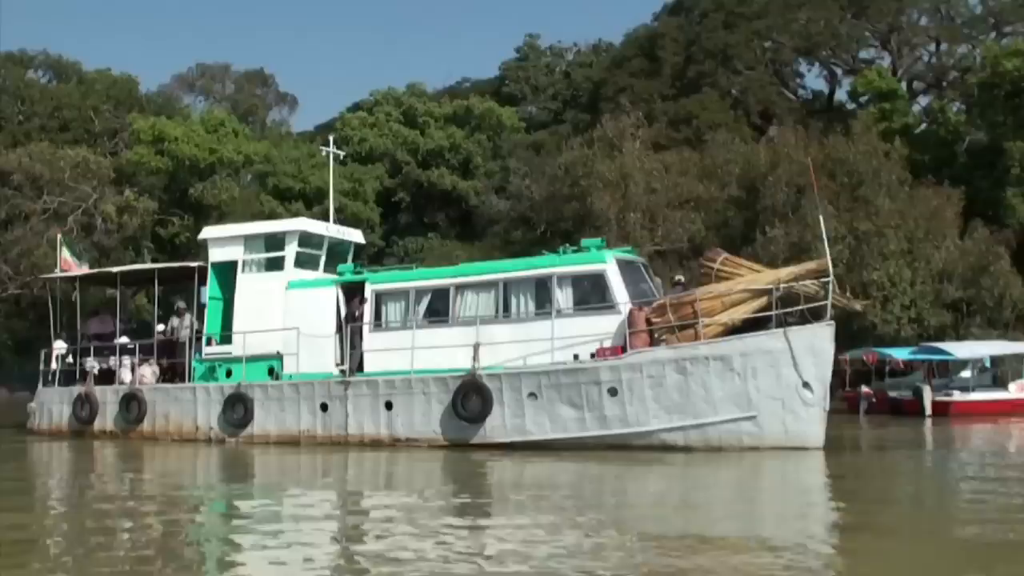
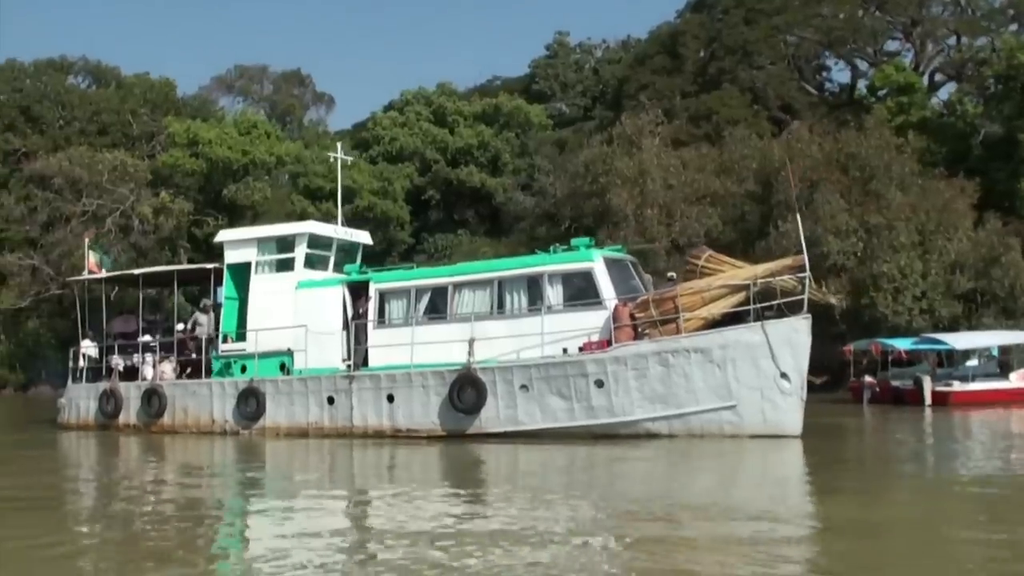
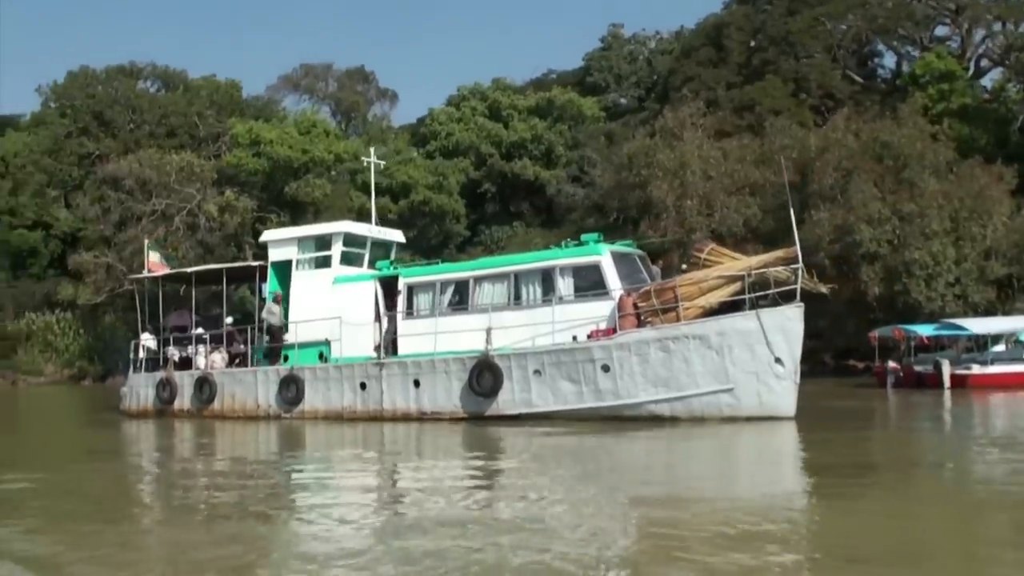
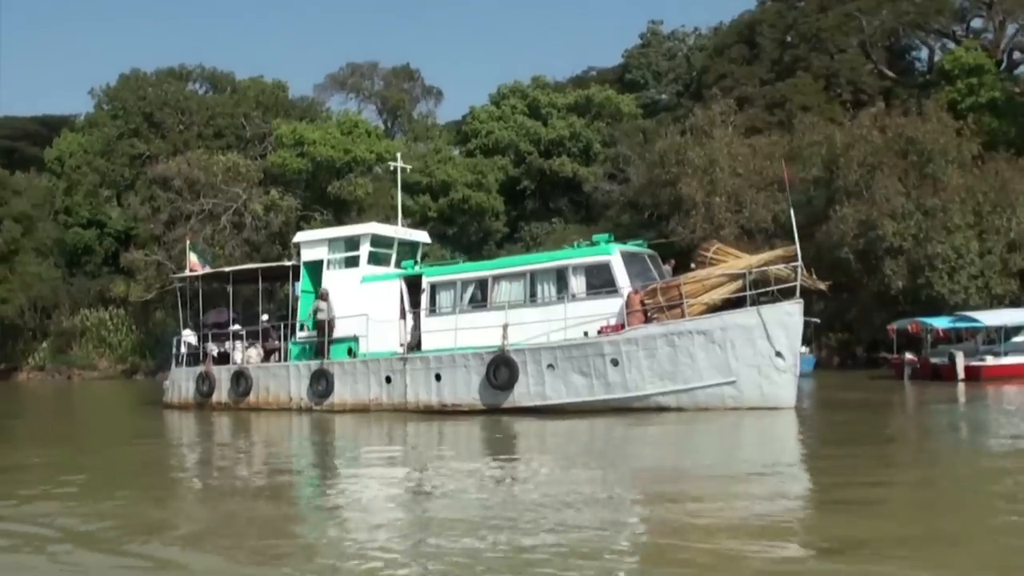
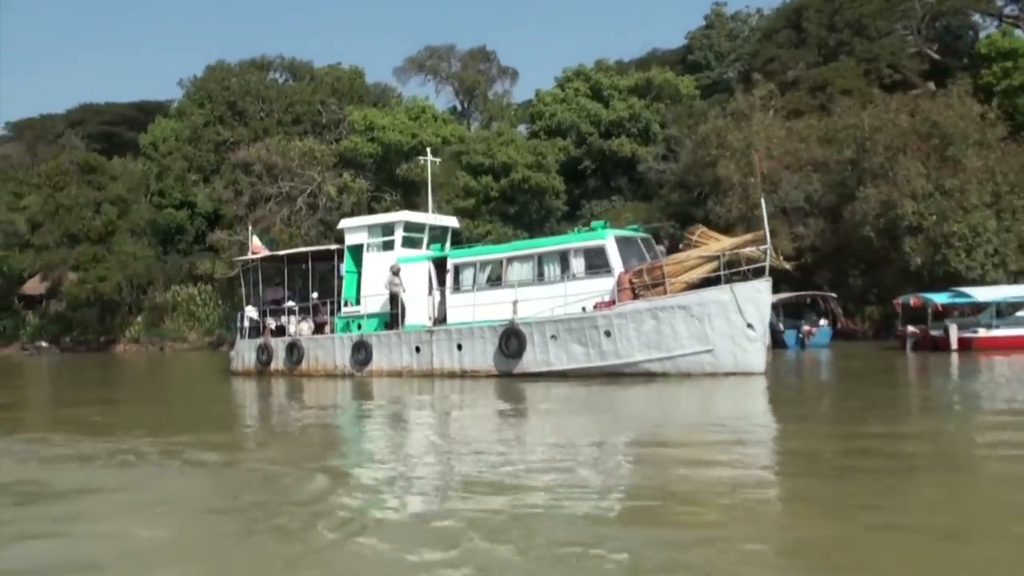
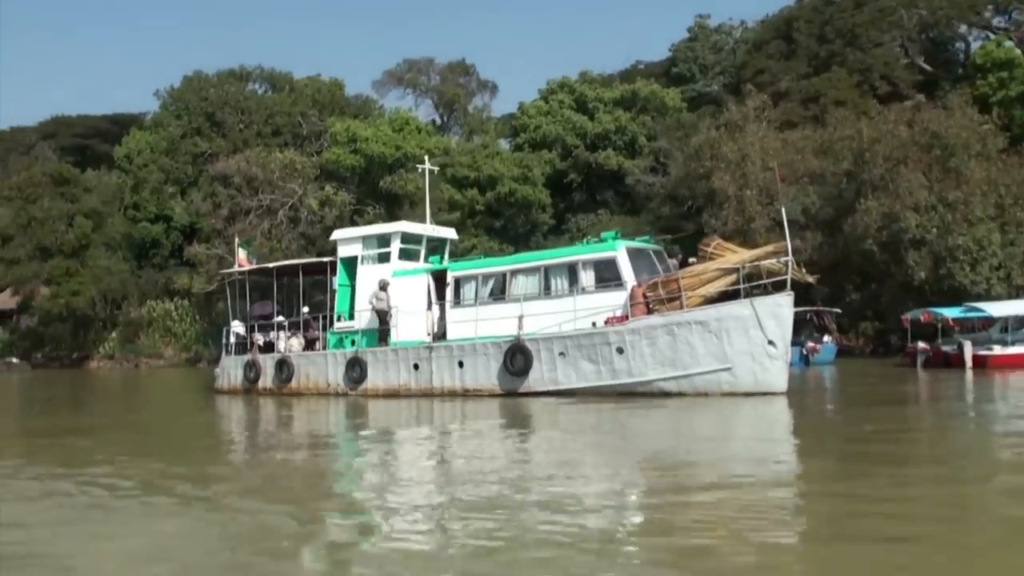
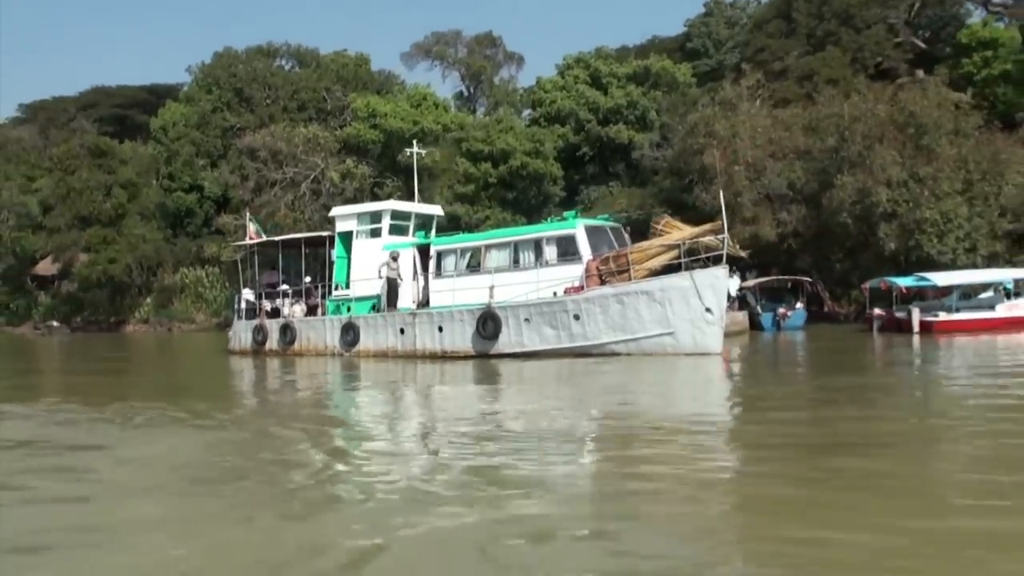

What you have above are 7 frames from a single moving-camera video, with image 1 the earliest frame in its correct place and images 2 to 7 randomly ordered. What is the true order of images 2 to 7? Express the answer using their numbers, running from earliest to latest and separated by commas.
2, 3, 4, 6, 5, 7
